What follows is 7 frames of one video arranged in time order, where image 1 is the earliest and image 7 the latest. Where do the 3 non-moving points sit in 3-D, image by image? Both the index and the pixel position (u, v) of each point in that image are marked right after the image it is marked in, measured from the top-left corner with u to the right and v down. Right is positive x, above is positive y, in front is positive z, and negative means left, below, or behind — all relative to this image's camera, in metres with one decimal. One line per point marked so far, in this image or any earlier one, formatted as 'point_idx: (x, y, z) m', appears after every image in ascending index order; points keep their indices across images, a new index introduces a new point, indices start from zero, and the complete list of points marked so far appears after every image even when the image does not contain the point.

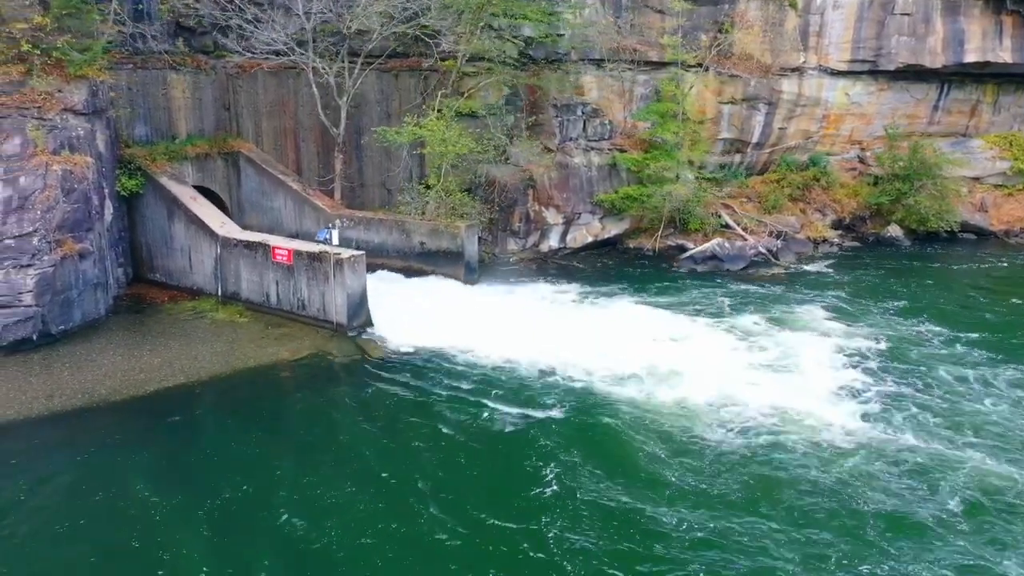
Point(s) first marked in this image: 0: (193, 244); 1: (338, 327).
0: (-7.5, +1.0, +19.0) m
1: (-3.7, -0.8, +16.9) m
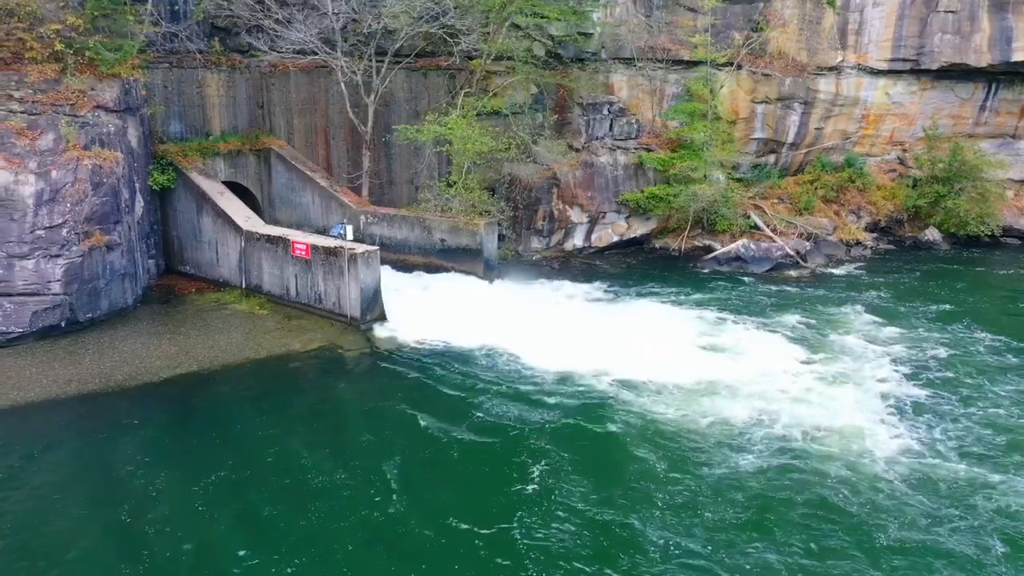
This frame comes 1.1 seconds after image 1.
0: (-7.1, +1.2, +19.7) m
1: (-3.4, -0.7, +17.3) m
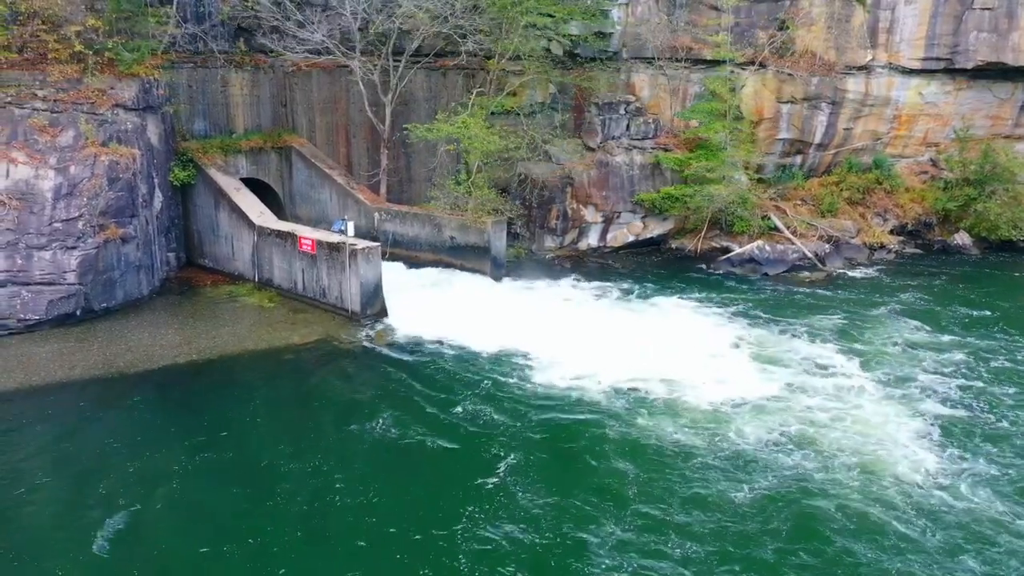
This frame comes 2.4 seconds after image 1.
0: (-6.9, +1.4, +20.3) m
1: (-3.5, -0.6, +17.7) m
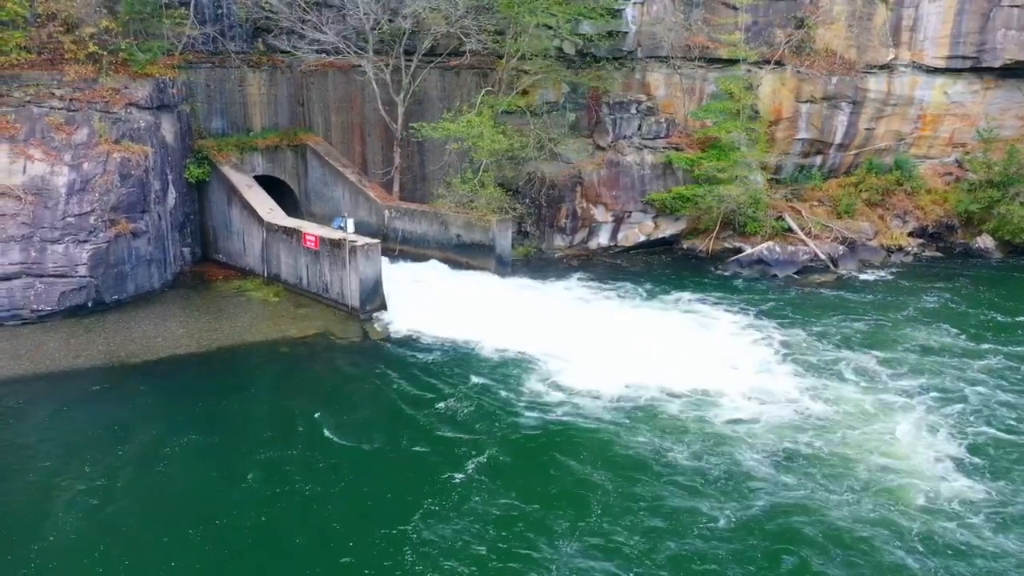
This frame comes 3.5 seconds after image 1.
0: (-6.8, +1.5, +20.8) m
1: (-3.5, -0.5, +18.0) m
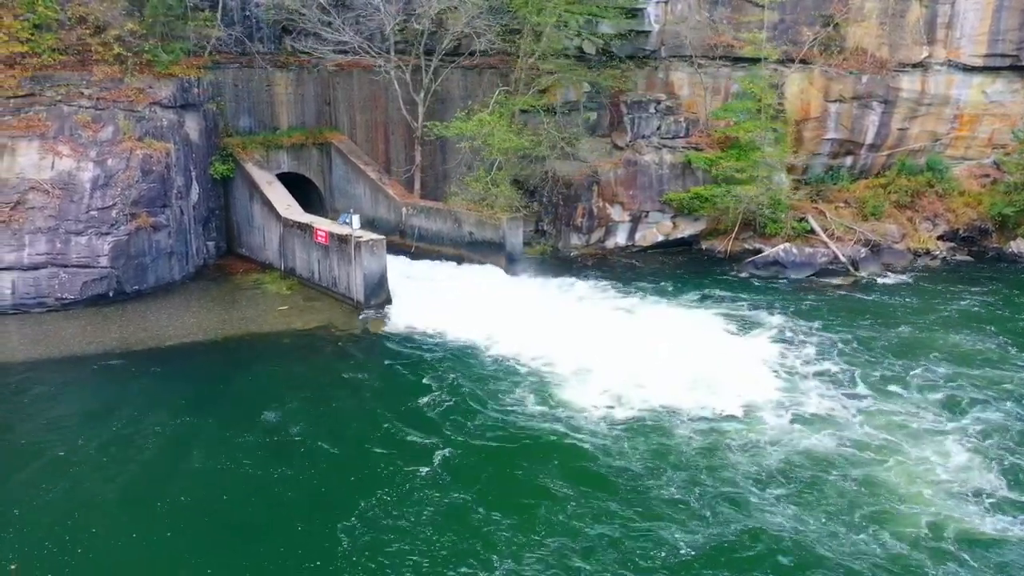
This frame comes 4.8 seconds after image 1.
0: (-6.5, +1.7, +21.4) m
1: (-3.5, -0.4, +18.4) m
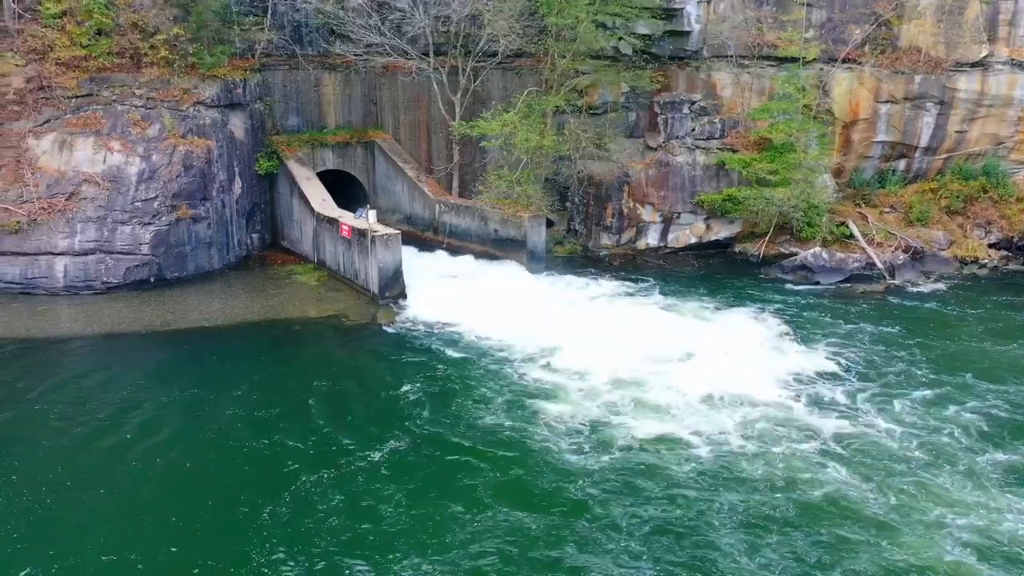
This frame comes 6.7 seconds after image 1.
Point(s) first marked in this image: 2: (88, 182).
0: (-5.9, +2.0, +22.6) m
1: (-3.3, -0.2, +19.2) m
2: (-10.2, +2.5, +19.6) m
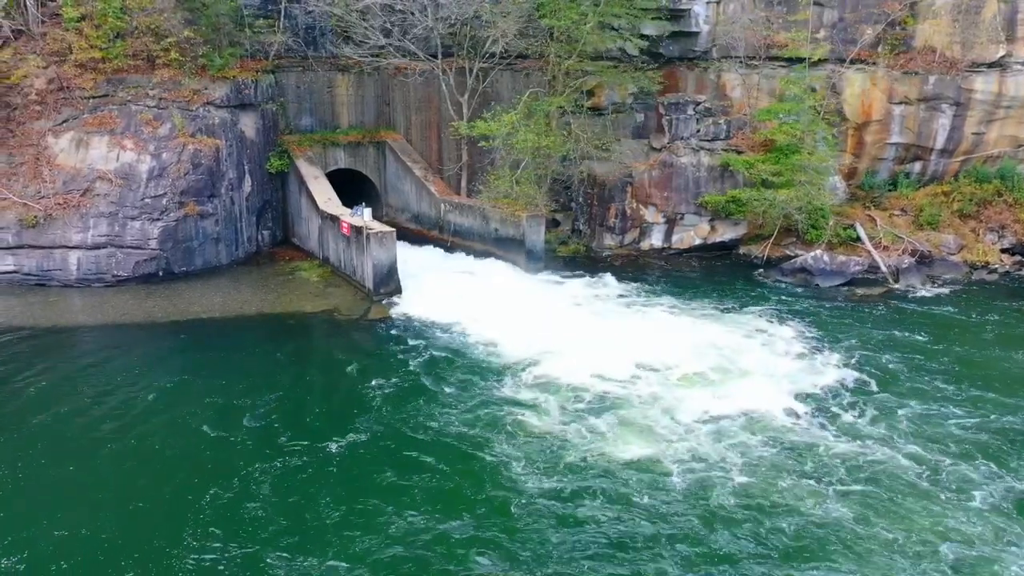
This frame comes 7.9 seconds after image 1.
0: (-5.8, +2.1, +23.1) m
1: (-3.4, -0.1, +19.6) m
2: (-10.3, +2.7, +20.4) m
